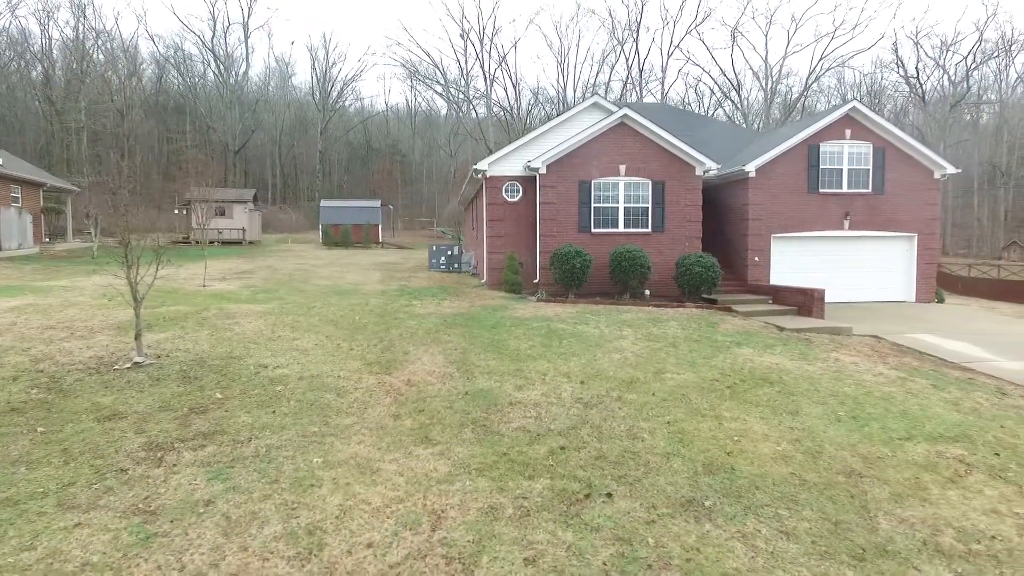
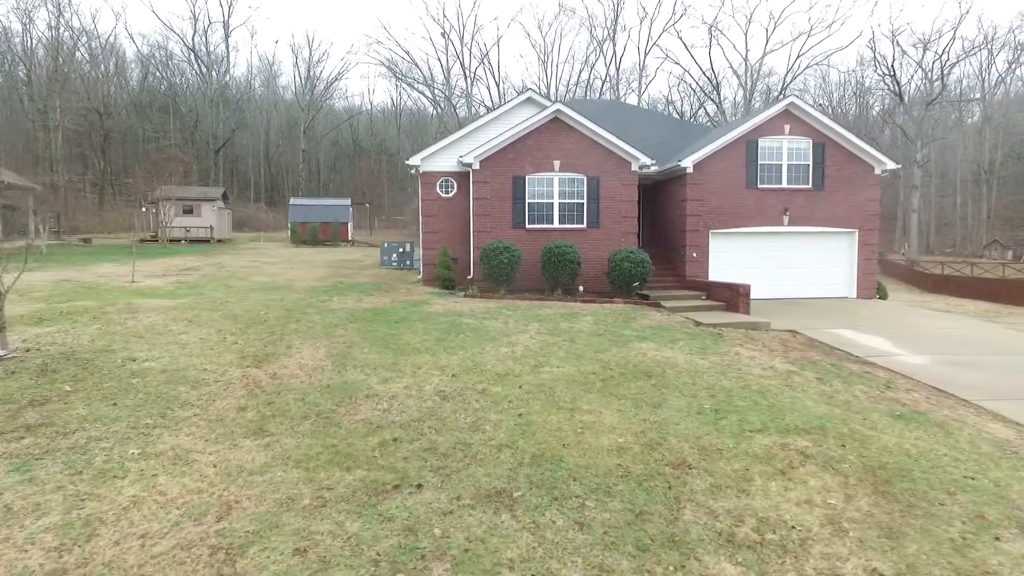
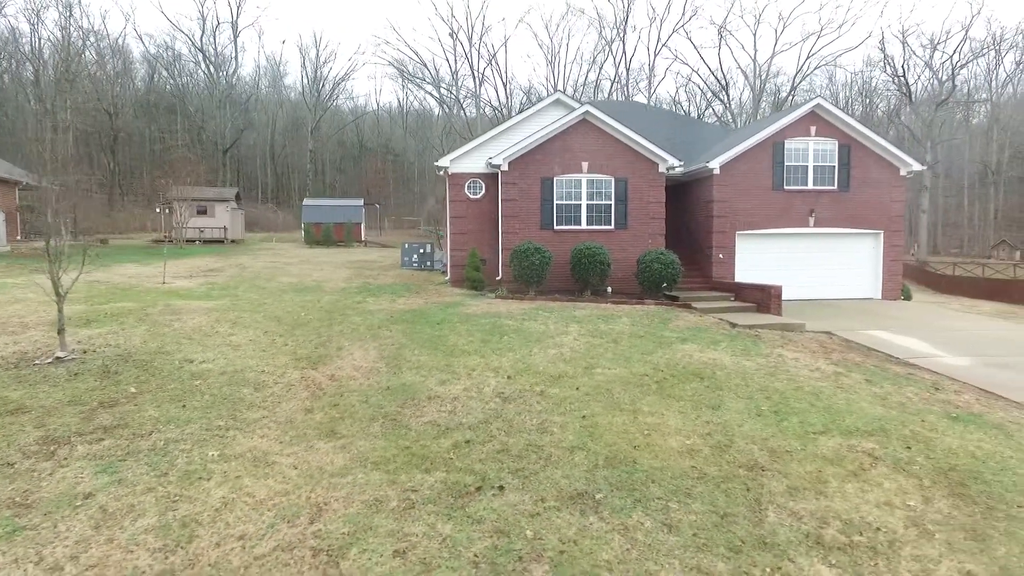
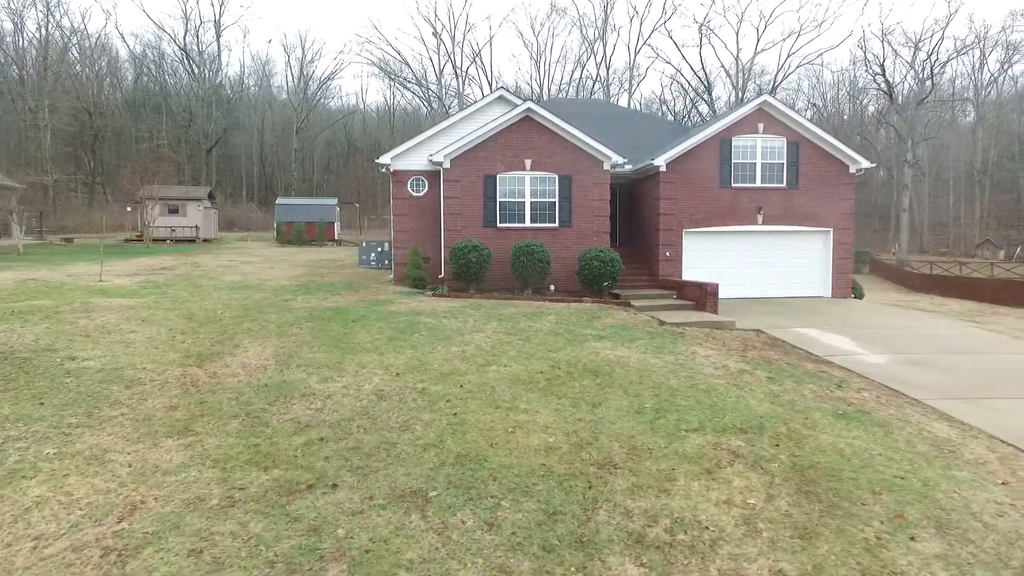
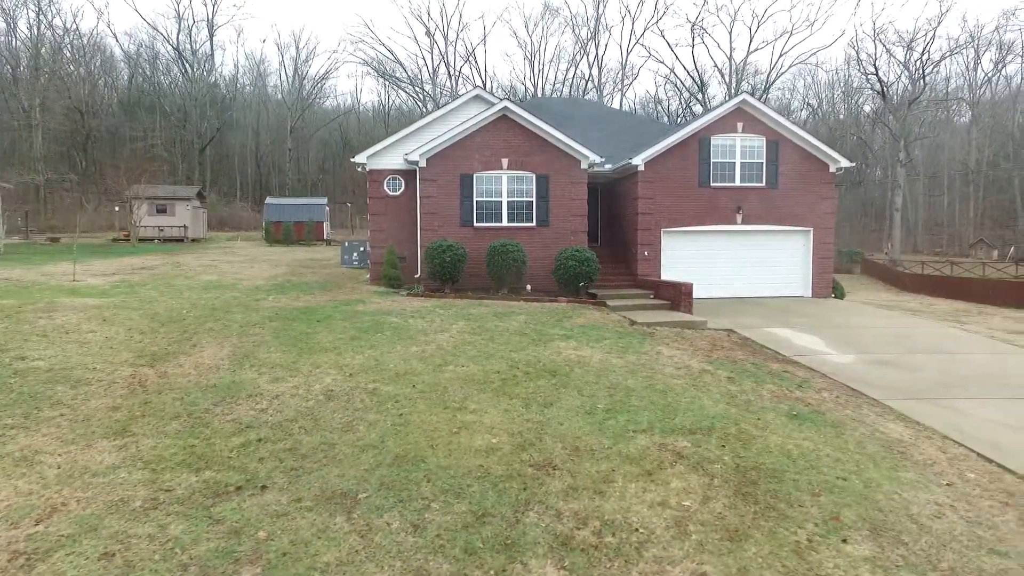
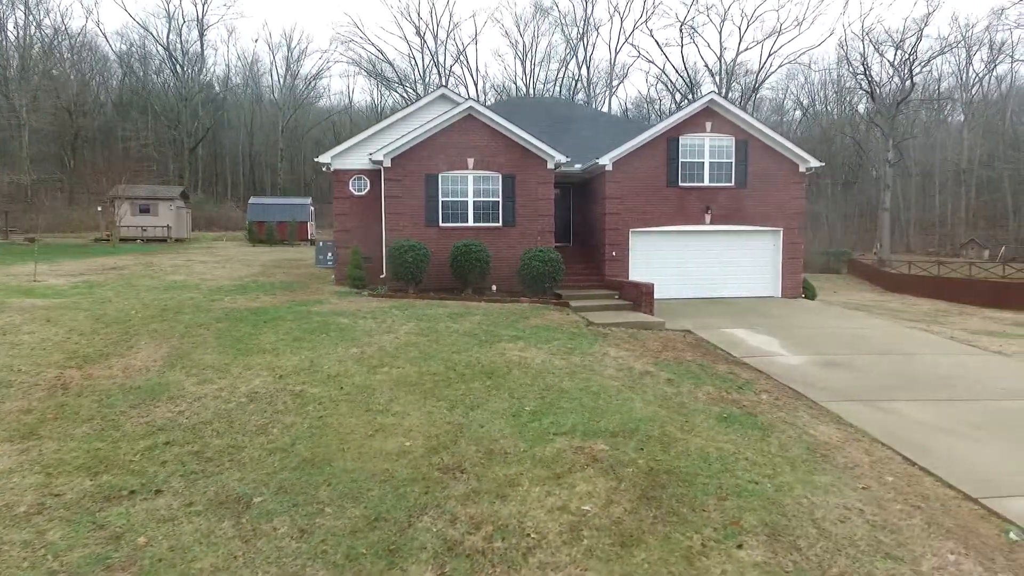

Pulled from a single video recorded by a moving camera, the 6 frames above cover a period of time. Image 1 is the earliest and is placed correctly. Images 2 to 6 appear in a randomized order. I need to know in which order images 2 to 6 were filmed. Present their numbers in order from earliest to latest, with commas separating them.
3, 2, 4, 5, 6
